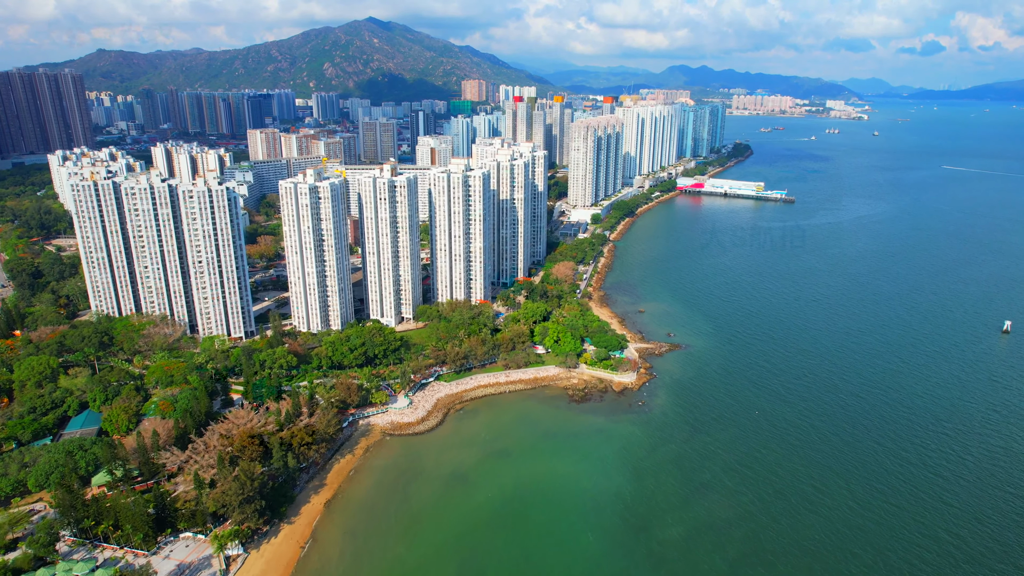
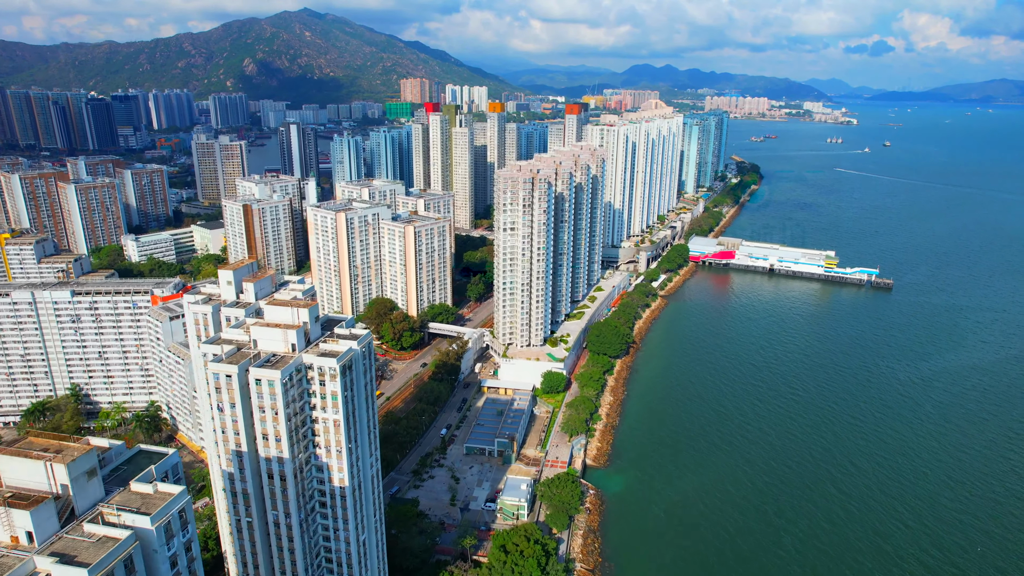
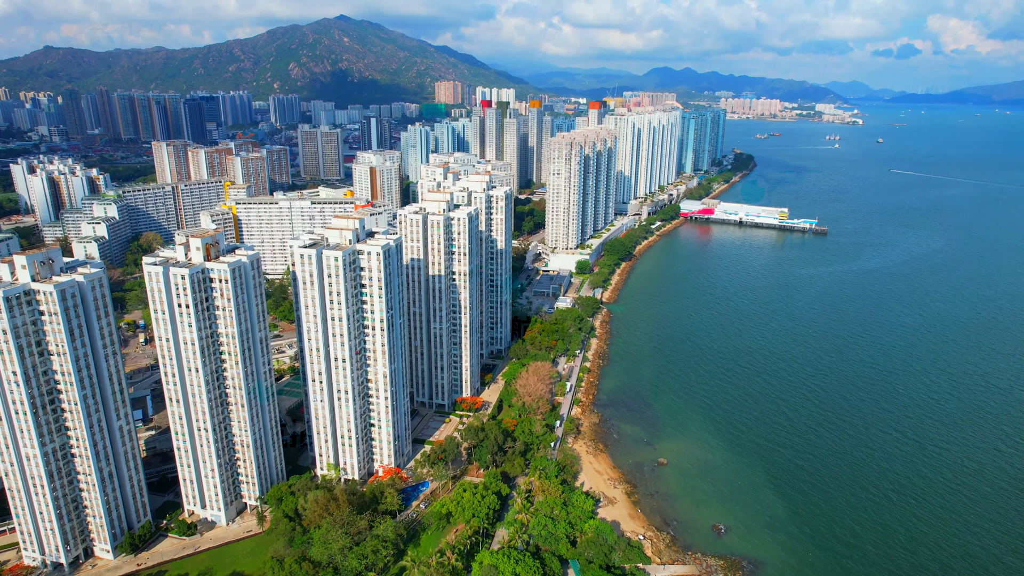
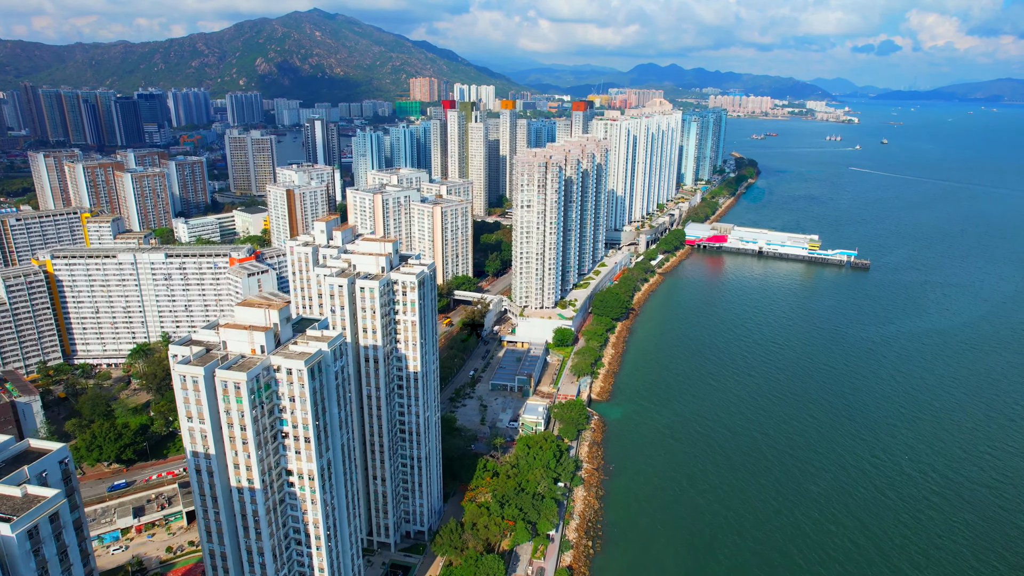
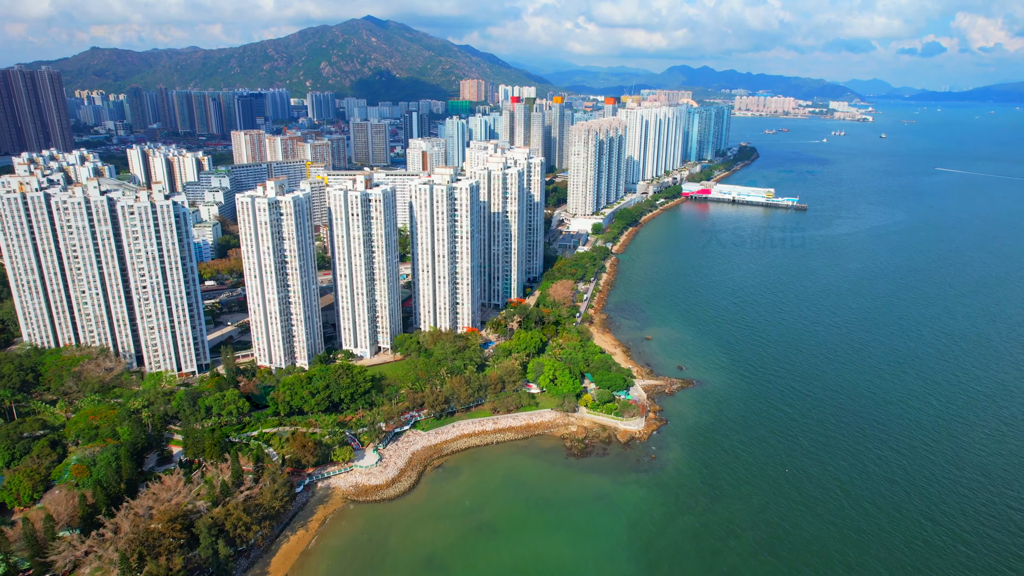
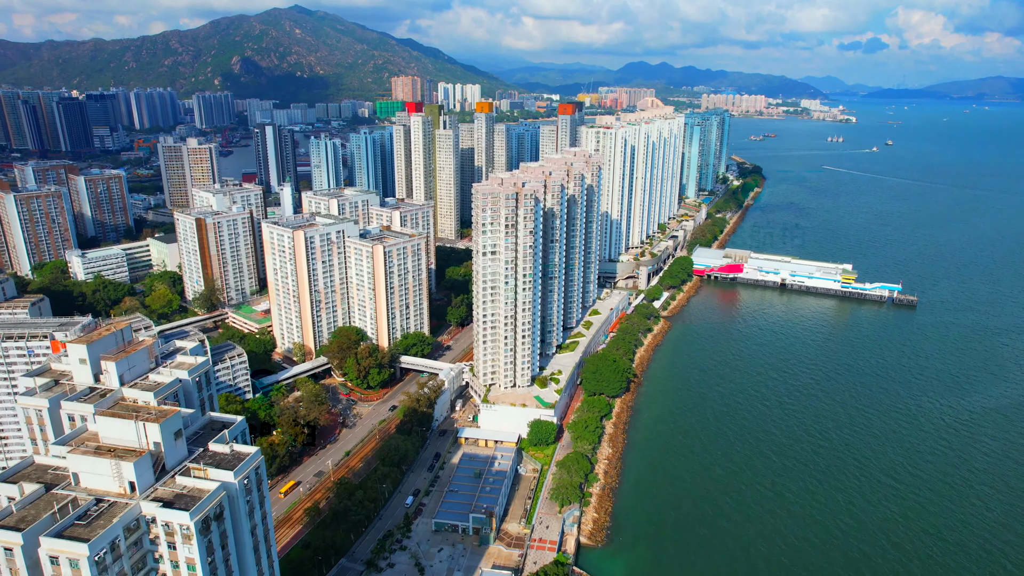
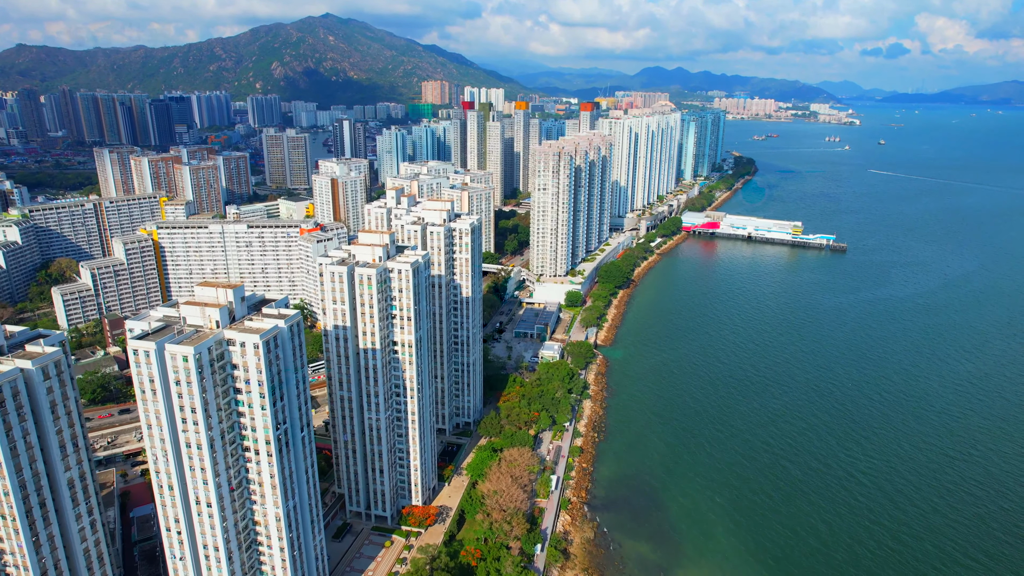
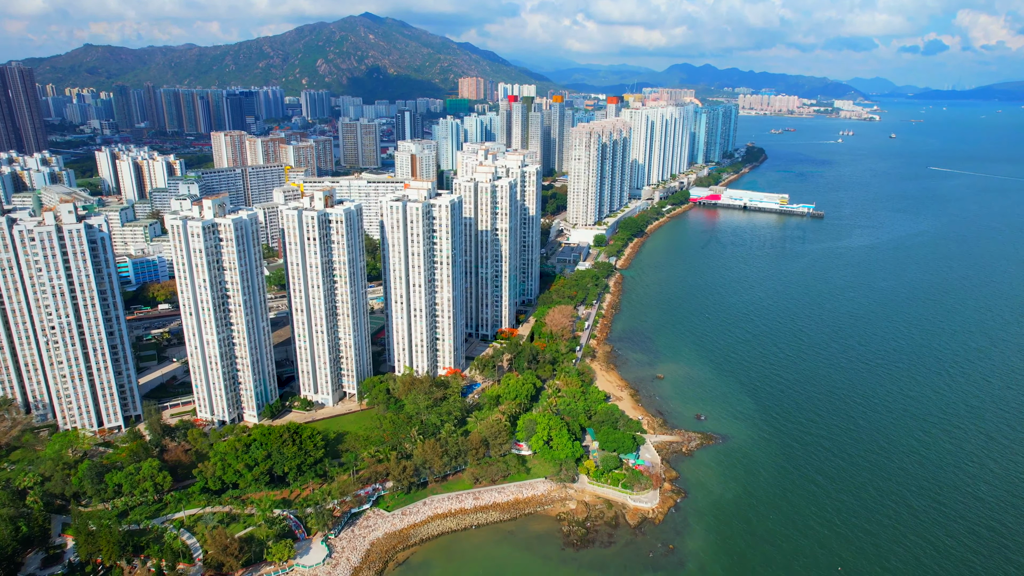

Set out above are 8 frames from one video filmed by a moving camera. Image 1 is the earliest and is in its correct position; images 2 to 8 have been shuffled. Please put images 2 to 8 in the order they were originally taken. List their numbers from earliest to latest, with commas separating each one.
5, 8, 3, 7, 4, 2, 6
